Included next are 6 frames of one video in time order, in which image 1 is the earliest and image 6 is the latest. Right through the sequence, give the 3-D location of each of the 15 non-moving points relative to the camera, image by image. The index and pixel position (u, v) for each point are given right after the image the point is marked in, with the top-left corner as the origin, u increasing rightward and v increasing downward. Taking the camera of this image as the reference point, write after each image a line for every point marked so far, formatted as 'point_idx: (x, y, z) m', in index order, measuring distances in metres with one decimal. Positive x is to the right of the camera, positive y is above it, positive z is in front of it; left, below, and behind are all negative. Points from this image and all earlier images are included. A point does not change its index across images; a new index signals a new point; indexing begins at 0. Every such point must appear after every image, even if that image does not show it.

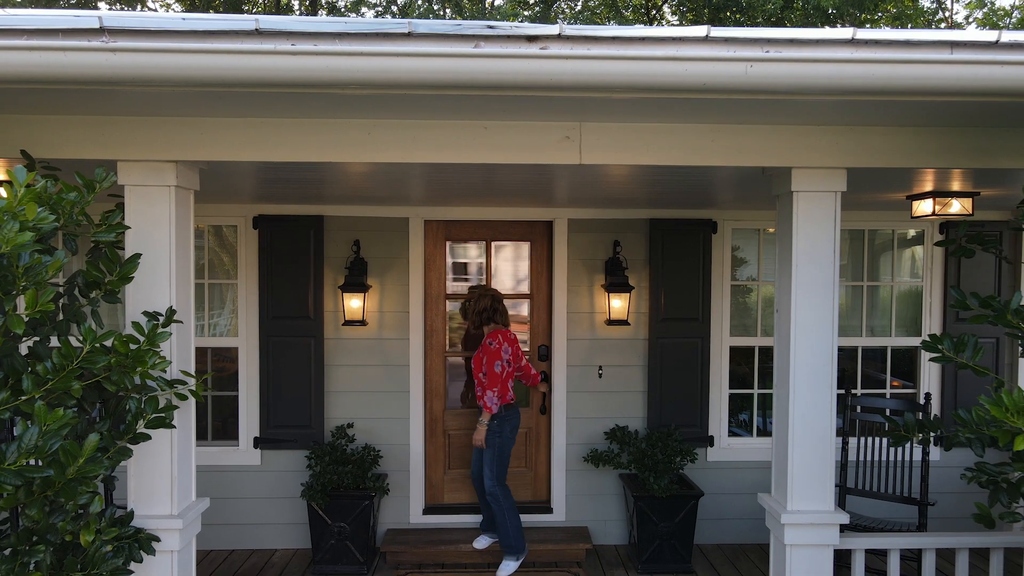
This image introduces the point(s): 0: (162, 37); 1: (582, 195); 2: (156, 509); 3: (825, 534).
0: (-0.8, +0.6, +1.5) m
1: (+0.4, +0.5, +3.2) m
2: (-1.1, -0.7, +2.0) m
3: (+1.0, -0.8, +2.1) m
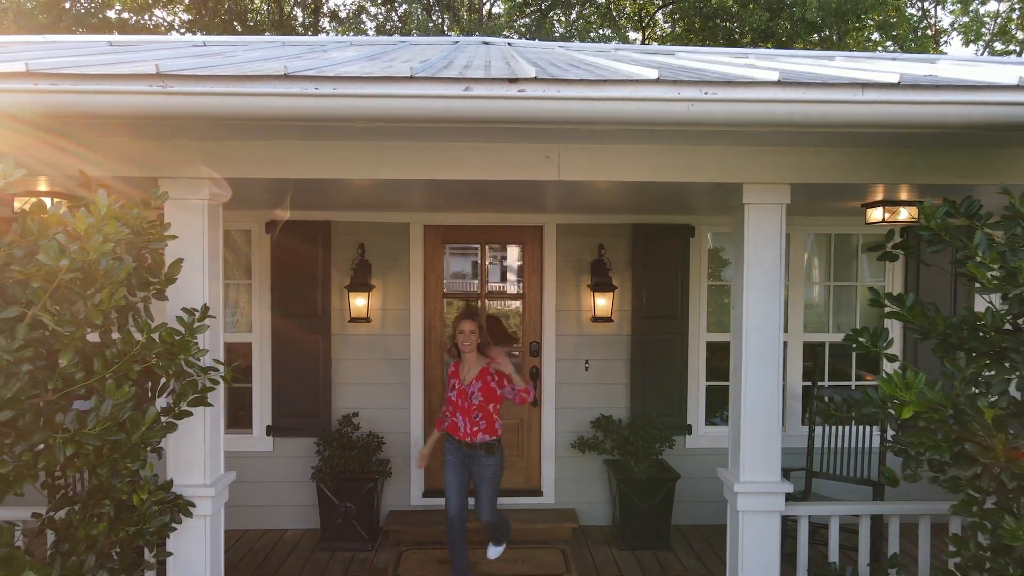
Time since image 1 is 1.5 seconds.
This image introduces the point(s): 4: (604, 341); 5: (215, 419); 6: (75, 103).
0: (-0.8, +0.6, +1.8) m
1: (+0.3, +0.5, +3.5) m
2: (-1.1, -0.7, +2.3) m
3: (+0.9, -0.8, +2.4) m
4: (+0.6, -0.3, +4.2) m
5: (-1.1, -0.5, +2.3) m
6: (-1.2, +0.5, +1.8) m
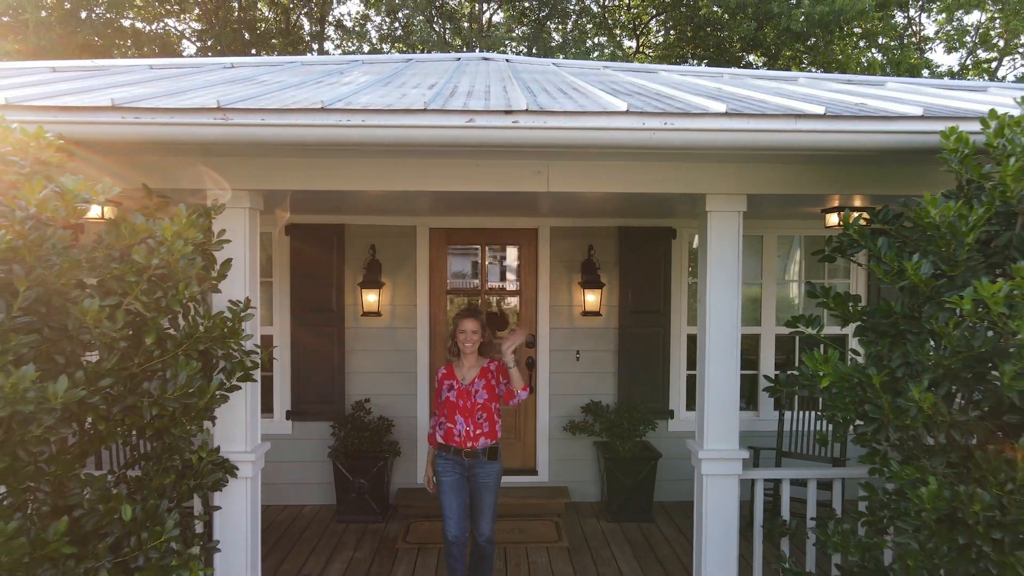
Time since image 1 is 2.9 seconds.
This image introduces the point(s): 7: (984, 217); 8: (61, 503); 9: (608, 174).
0: (-0.9, +0.6, +2.2) m
1: (+0.3, +0.5, +3.9) m
2: (-1.1, -0.6, +2.7) m
3: (+0.9, -0.8, +2.8) m
4: (+0.6, -0.3, +4.6) m
5: (-1.1, -0.4, +2.7) m
6: (-1.2, +0.5, +2.2) m
7: (+1.3, +0.2, +1.8) m
8: (-1.3, -0.6, +1.8) m
9: (+0.4, +0.5, +2.7) m
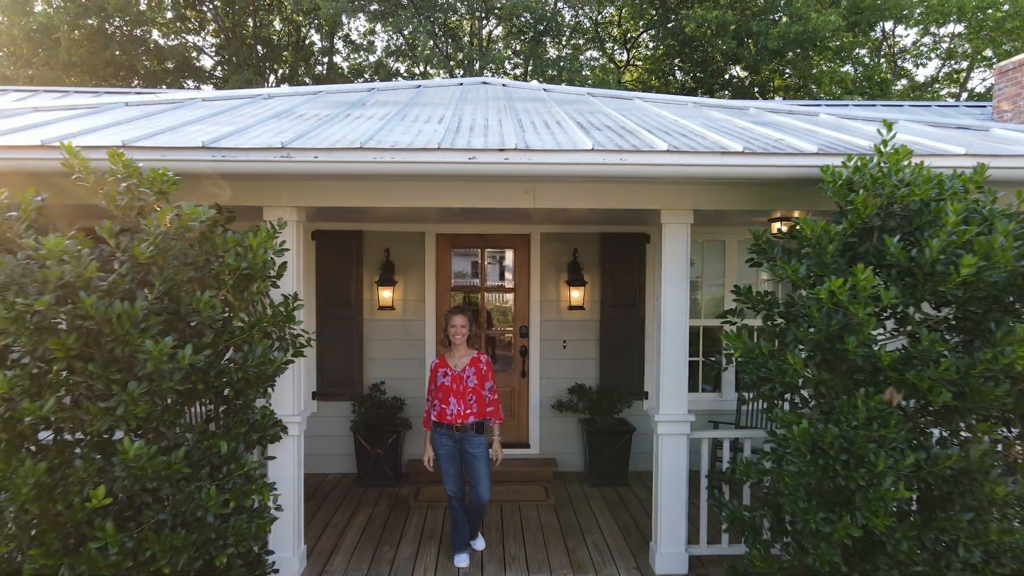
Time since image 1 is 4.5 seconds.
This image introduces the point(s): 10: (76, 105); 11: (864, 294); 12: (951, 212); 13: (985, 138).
0: (-0.9, +0.6, +2.9) m
1: (+0.3, +0.5, +4.6) m
2: (-1.2, -0.6, +3.4) m
3: (+0.9, -0.7, +3.5) m
4: (+0.5, -0.3, +5.3) m
5: (-1.1, -0.4, +3.4) m
6: (-1.3, +0.5, +2.9) m
7: (+1.3, +0.2, +2.5) m
8: (-1.3, -0.6, +2.5) m
9: (+0.4, +0.5, +3.4) m
10: (-2.7, +1.1, +4.0) m
11: (+1.2, 0.0, +2.3) m
12: (+1.6, +0.3, +2.3) m
13: (+2.4, +0.8, +3.4) m
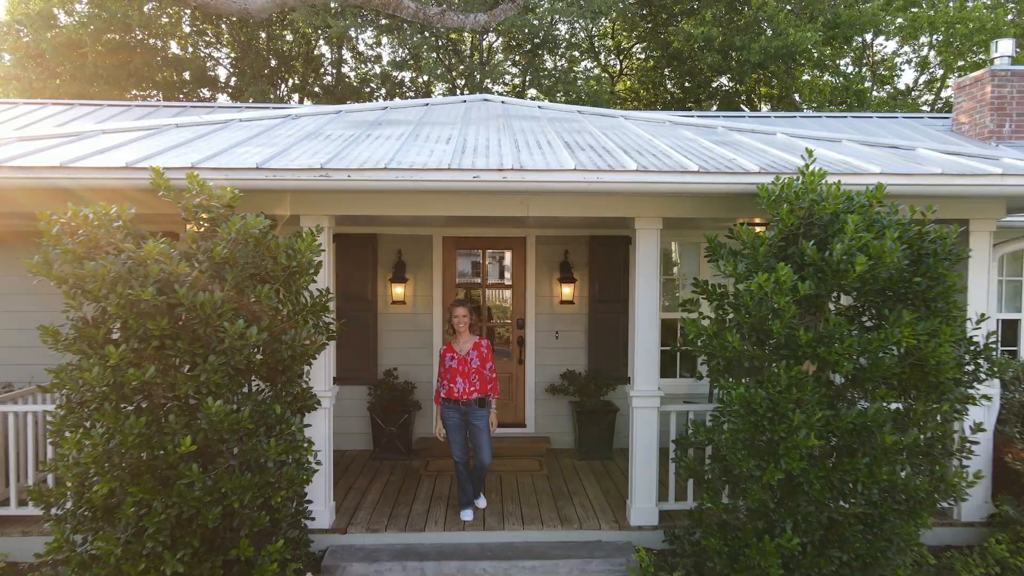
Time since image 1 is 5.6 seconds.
0: (-0.9, +0.6, +3.6) m
1: (+0.2, +0.5, +5.3) m
2: (-1.2, -0.6, +4.1) m
3: (+0.9, -0.7, +4.1) m
4: (+0.5, -0.3, +5.9) m
5: (-1.1, -0.4, +4.1) m
6: (-1.3, +0.6, +3.6) m
7: (+1.2, +0.2, +3.1) m
8: (-1.3, -0.6, +3.2) m
9: (+0.4, +0.5, +4.1) m
10: (-2.7, +1.2, +4.7) m
11: (+1.2, 0.0, +3.0) m
12: (+1.5, +0.3, +3.0) m
13: (+2.4, +0.8, +4.0) m
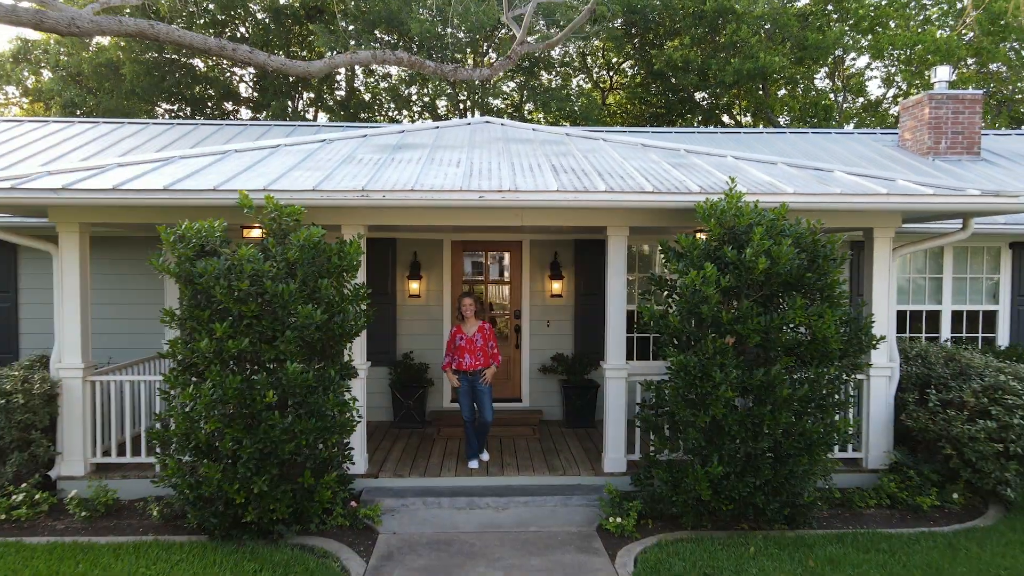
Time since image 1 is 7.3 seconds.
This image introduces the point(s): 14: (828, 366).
0: (-0.9, +0.7, +4.6) m
1: (+0.2, +0.6, +6.3) m
2: (-1.2, -0.6, +5.1) m
3: (+0.9, -0.7, +5.2) m
4: (+0.5, -0.2, +7.0) m
5: (-1.1, -0.4, +5.1) m
6: (-1.3, +0.6, +4.6) m
7: (+1.2, +0.3, +4.2) m
8: (-1.3, -0.5, +4.2) m
9: (+0.3, +0.6, +5.1) m
10: (-2.7, +1.2, +5.7) m
11: (+1.2, 0.0, +4.0) m
12: (+1.5, +0.3, +4.1) m
13: (+2.4, +0.8, +5.1) m
14: (+2.0, -0.5, +4.2) m
